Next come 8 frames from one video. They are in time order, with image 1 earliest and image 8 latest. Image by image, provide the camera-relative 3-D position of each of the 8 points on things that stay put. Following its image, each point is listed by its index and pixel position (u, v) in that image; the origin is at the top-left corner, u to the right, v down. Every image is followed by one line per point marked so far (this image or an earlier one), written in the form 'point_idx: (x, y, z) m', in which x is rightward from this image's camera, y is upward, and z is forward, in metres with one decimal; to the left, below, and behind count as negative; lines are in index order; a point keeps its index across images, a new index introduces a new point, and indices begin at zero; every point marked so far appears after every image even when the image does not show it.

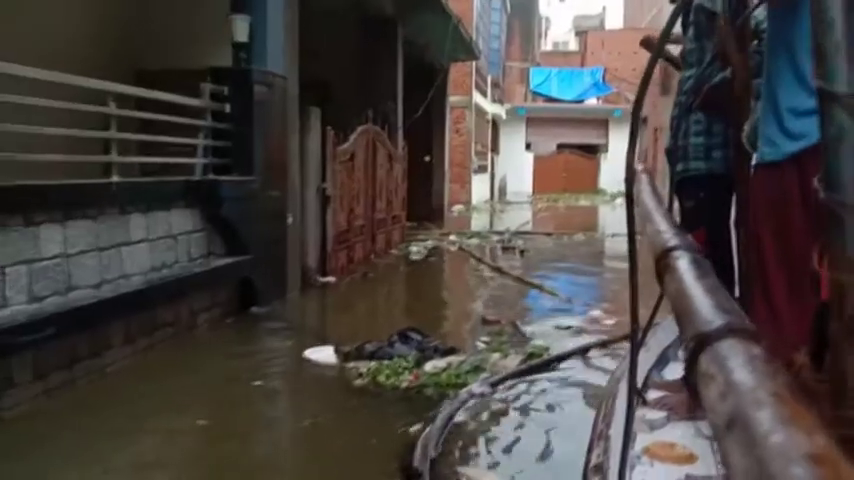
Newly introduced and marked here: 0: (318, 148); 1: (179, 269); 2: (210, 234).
0: (-1.3, +1.1, +8.5) m
1: (-1.9, -0.3, +5.5) m
2: (-1.9, +0.1, +6.1) m
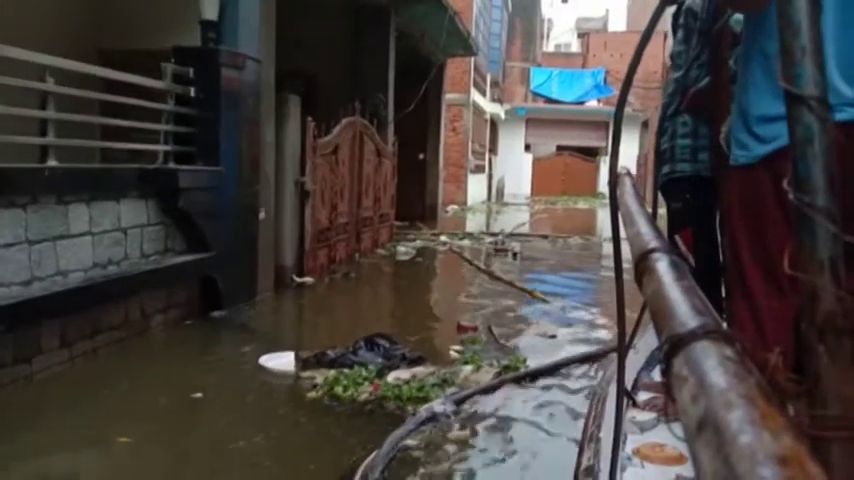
0: (-1.4, +1.2, +8.0) m
1: (-2.1, -0.2, +5.0) m
2: (-2.1, +0.1, +5.6) m
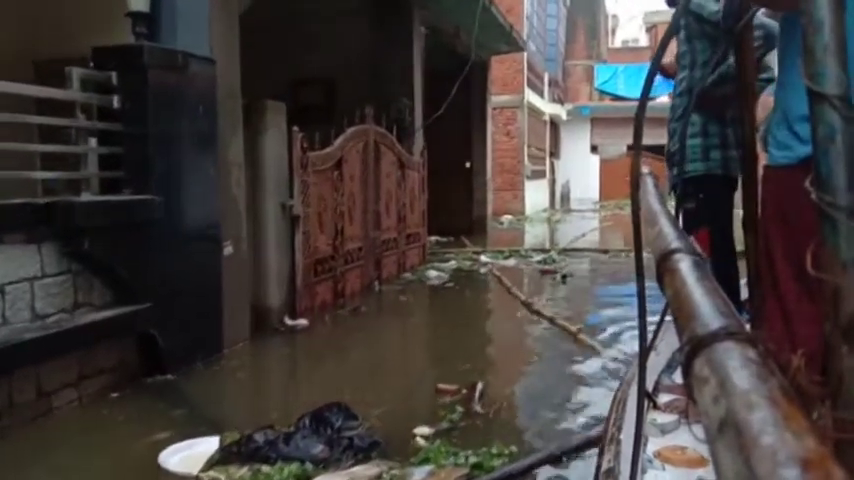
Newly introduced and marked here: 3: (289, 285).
0: (-1.4, +0.8, +6.8) m
1: (-2.3, -0.5, +3.9) m
2: (-2.2, -0.2, +4.5) m
3: (-1.3, -0.4, +6.9) m
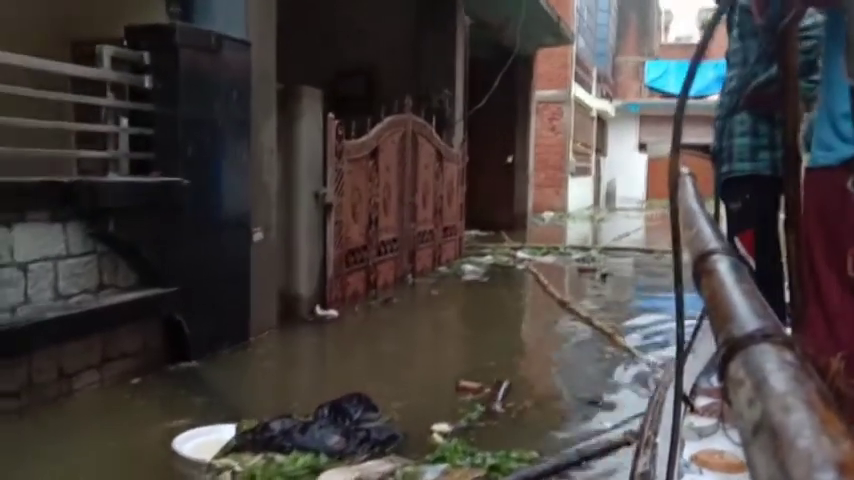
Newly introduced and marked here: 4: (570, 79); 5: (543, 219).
0: (-1.1, +0.9, +6.7) m
1: (-2.2, -0.4, +3.9) m
2: (-2.1, -0.1, +4.5) m
3: (-1.0, -0.3, +6.8) m
4: (+4.0, +4.5, +19.7) m
5: (+3.1, +0.6, +19.0) m
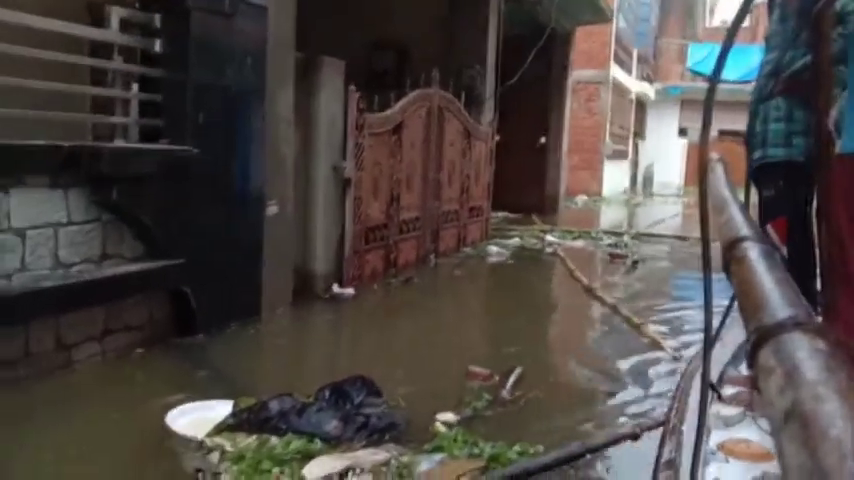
0: (-0.8, +1.2, +6.5) m
1: (-2.2, -0.2, +3.8) m
2: (-2.0, +0.1, +4.4) m
3: (-0.8, -0.1, +6.6) m
4: (+4.9, +4.9, +19.2) m
5: (+3.9, +1.0, +18.6) m
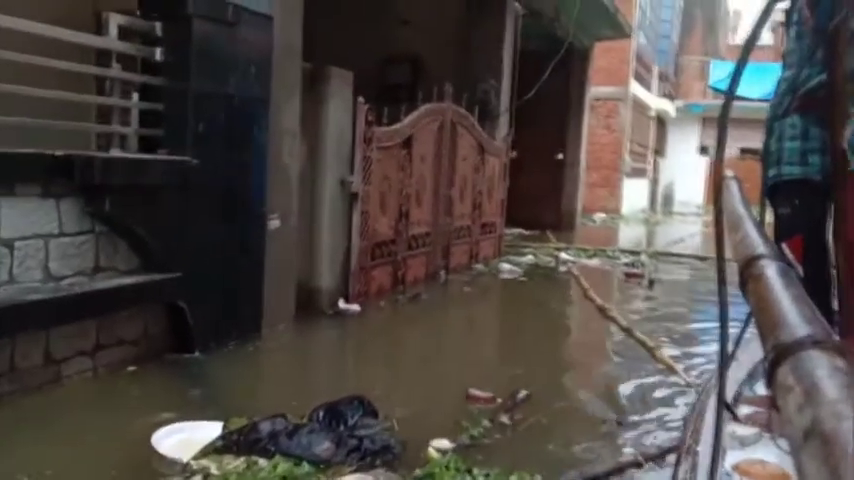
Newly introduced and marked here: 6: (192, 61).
0: (-0.8, +1.0, +6.4) m
1: (-2.2, -0.3, +3.7) m
2: (-2.0, 0.0, +4.2) m
3: (-0.8, -0.2, +6.4) m
4: (+5.4, +4.4, +19.0) m
5: (+4.3, +0.5, +18.3) m
6: (-1.5, +1.2, +4.6) m
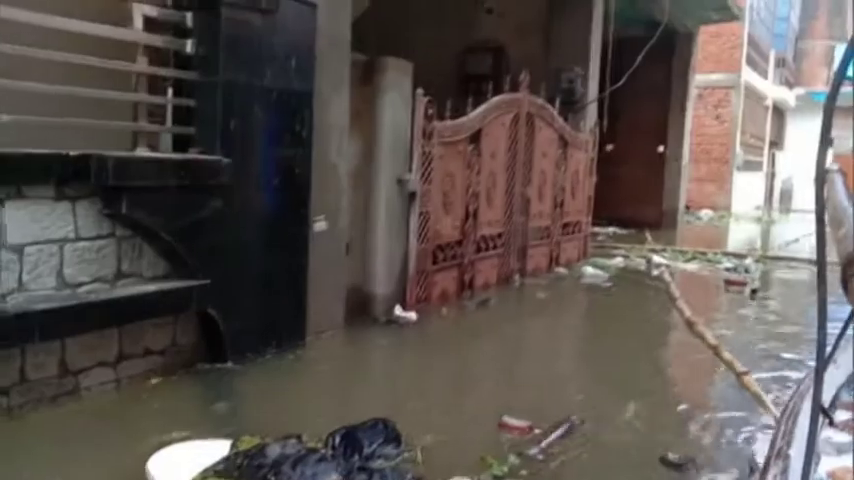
0: (-0.2, +1.0, +6.0) m
1: (-2.0, -0.3, +3.5) m
2: (-1.7, 0.0, +4.0) m
3: (-0.2, -0.3, +6.0) m
4: (+7.7, +4.4, +17.5) m
5: (+6.5, +0.5, +17.1) m
6: (-1.2, +1.1, +4.3) m
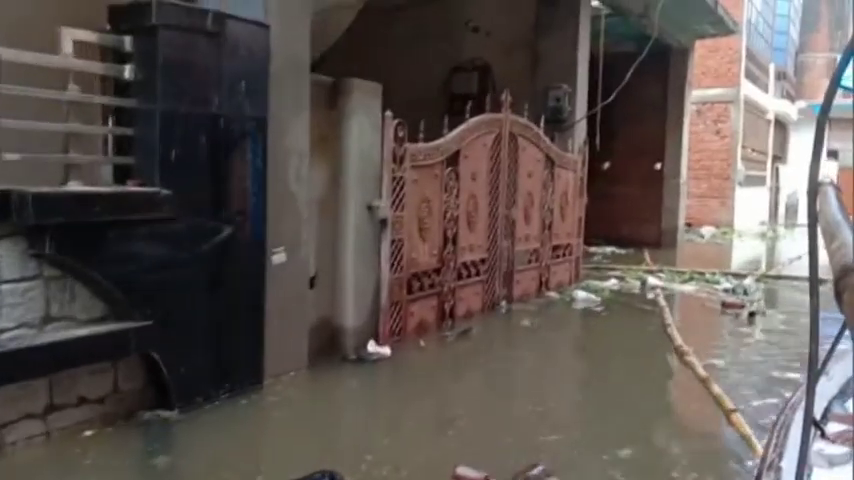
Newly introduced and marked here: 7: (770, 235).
0: (-0.5, +0.8, +5.7) m
1: (-2.2, -0.5, +3.2) m
2: (-2.0, -0.2, +3.7) m
3: (-0.4, -0.5, +5.7) m
4: (+7.5, +4.0, +17.3) m
5: (+6.5, +0.1, +16.7) m
6: (-1.5, +0.9, +4.0) m
7: (+8.8, +0.2, +18.2) m
